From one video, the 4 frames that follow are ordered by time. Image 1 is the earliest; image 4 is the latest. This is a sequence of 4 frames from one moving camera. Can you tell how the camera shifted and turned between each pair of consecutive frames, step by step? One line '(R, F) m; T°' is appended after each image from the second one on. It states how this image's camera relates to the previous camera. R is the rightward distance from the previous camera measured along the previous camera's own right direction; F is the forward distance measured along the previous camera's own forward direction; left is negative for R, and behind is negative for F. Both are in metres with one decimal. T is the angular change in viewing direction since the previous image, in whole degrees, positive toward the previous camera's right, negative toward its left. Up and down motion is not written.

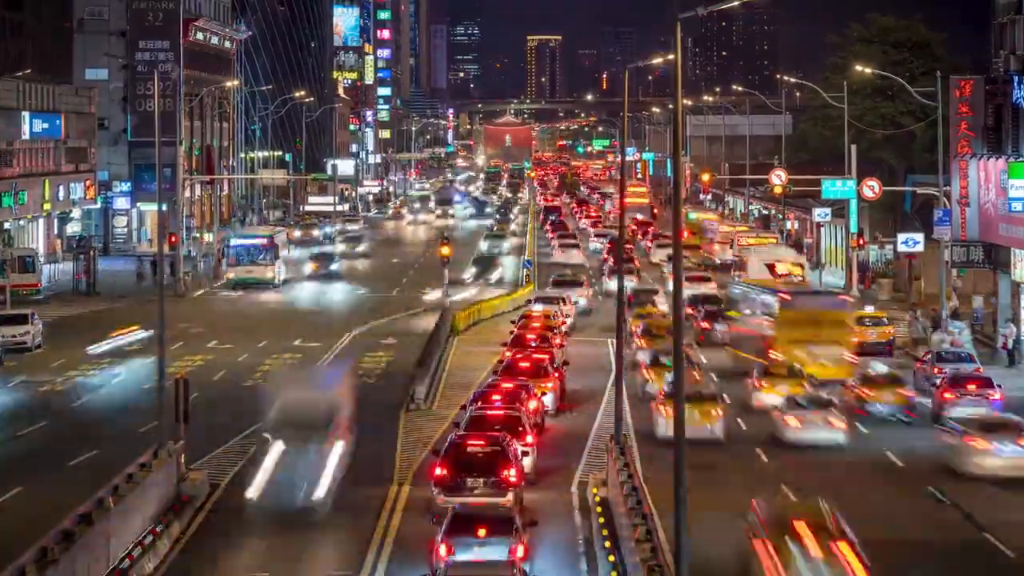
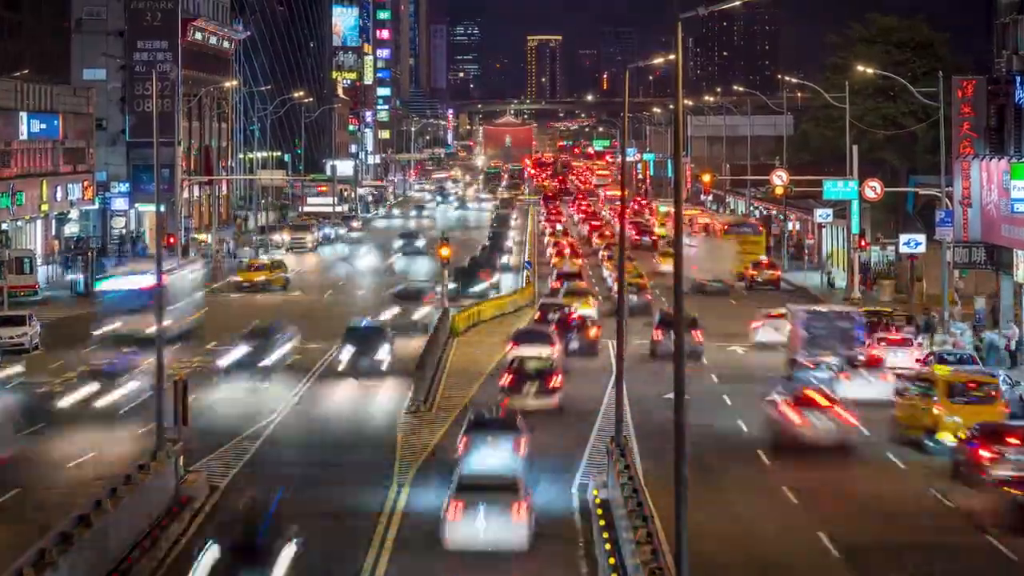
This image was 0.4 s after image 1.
(0.0, +0.3) m; 0°
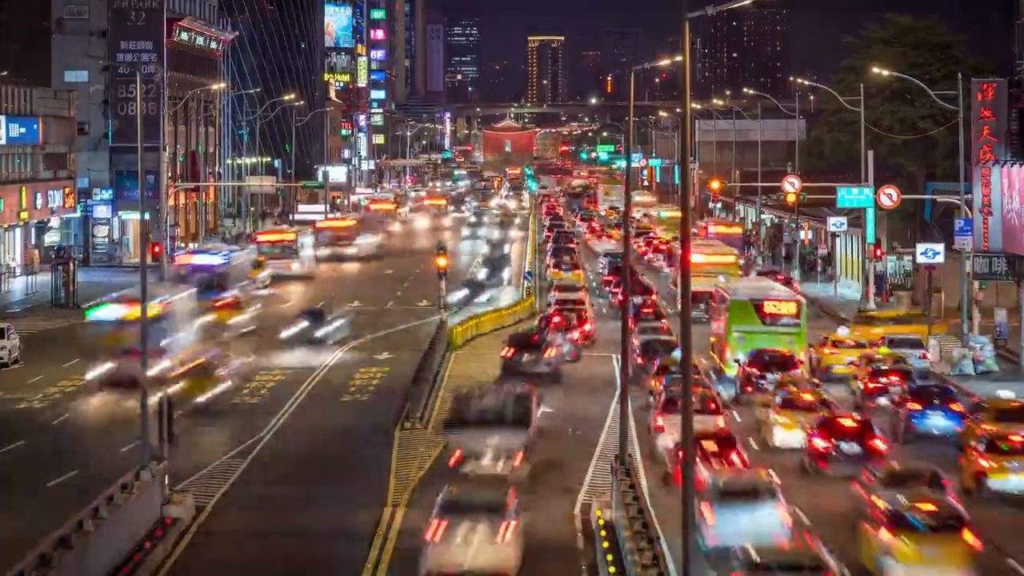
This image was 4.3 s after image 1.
(+0.1, +2.3) m; 0°
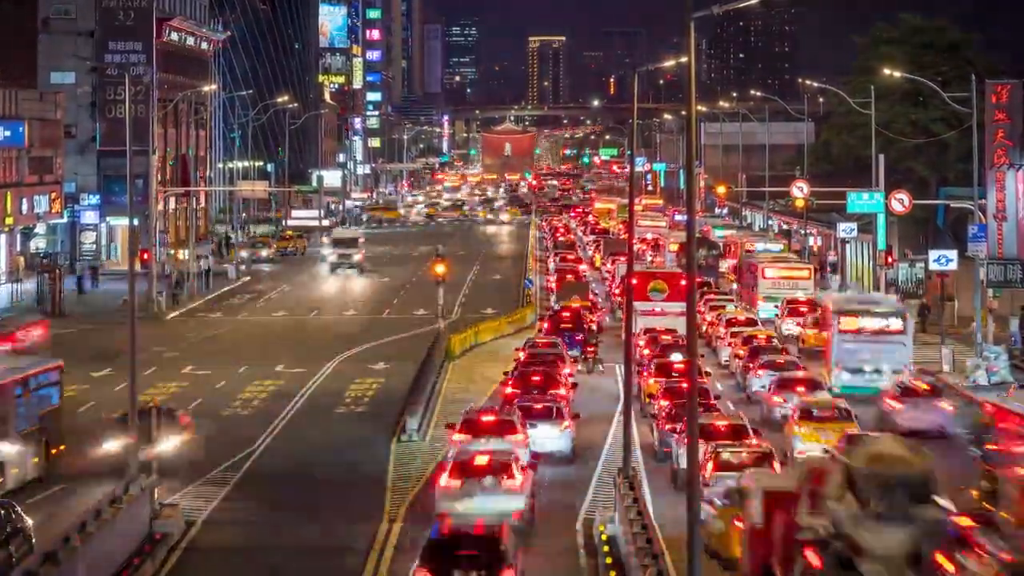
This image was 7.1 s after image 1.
(+0.1, +1.5) m; 0°
